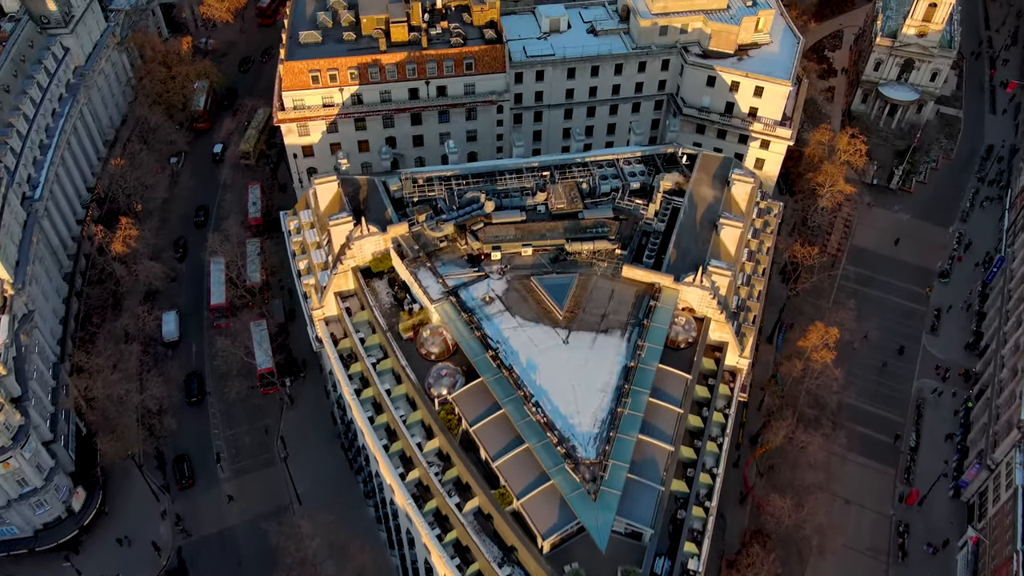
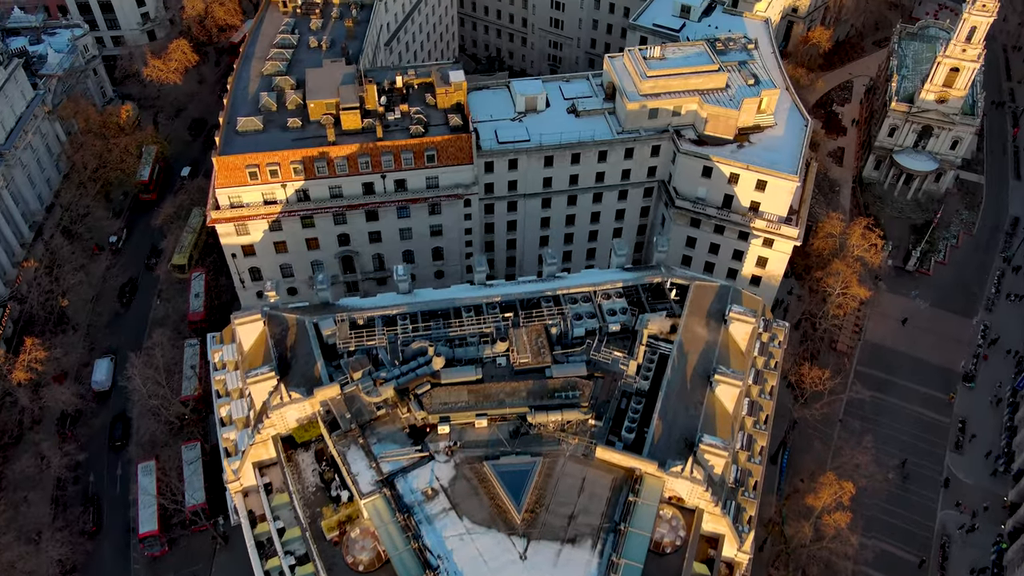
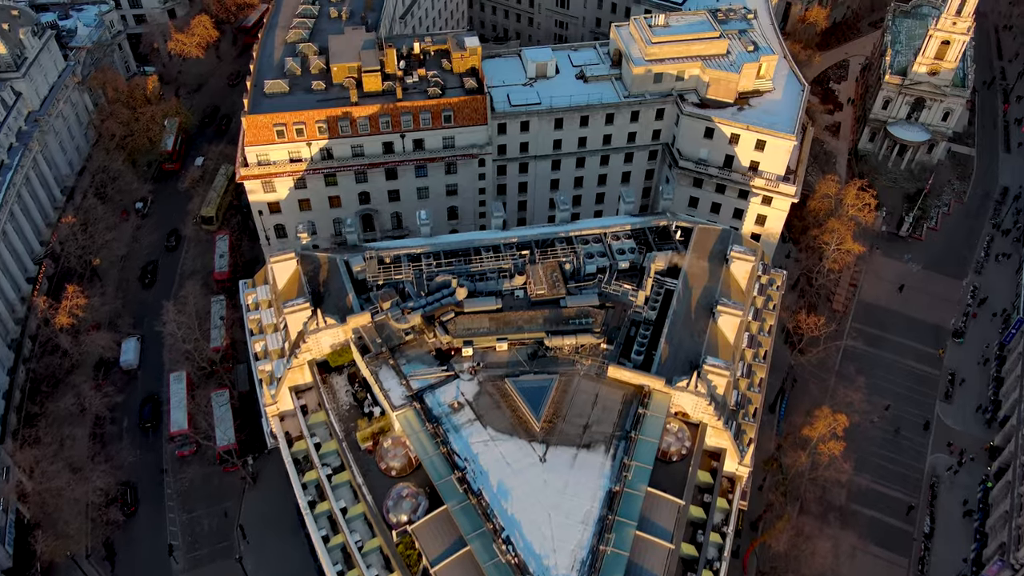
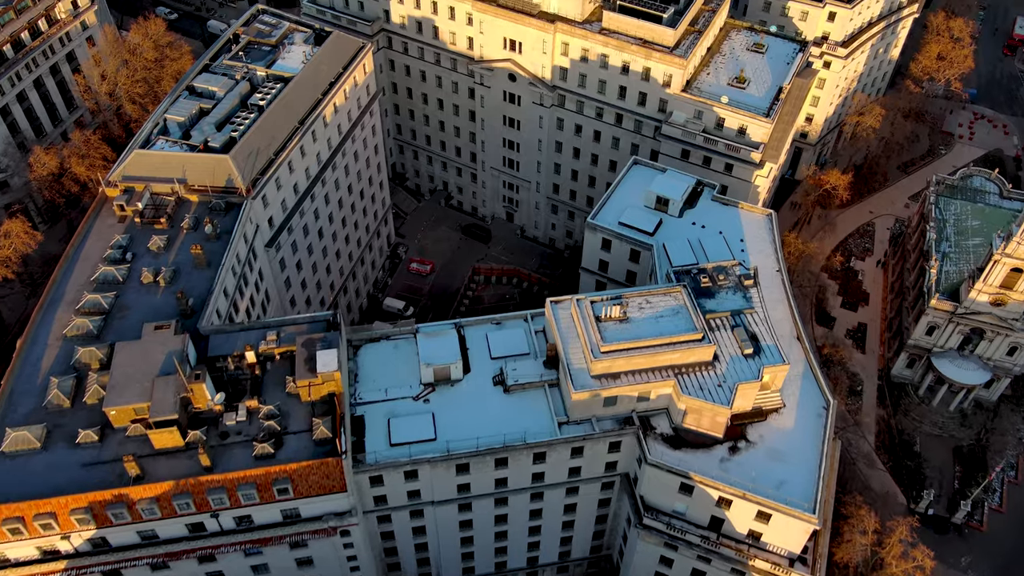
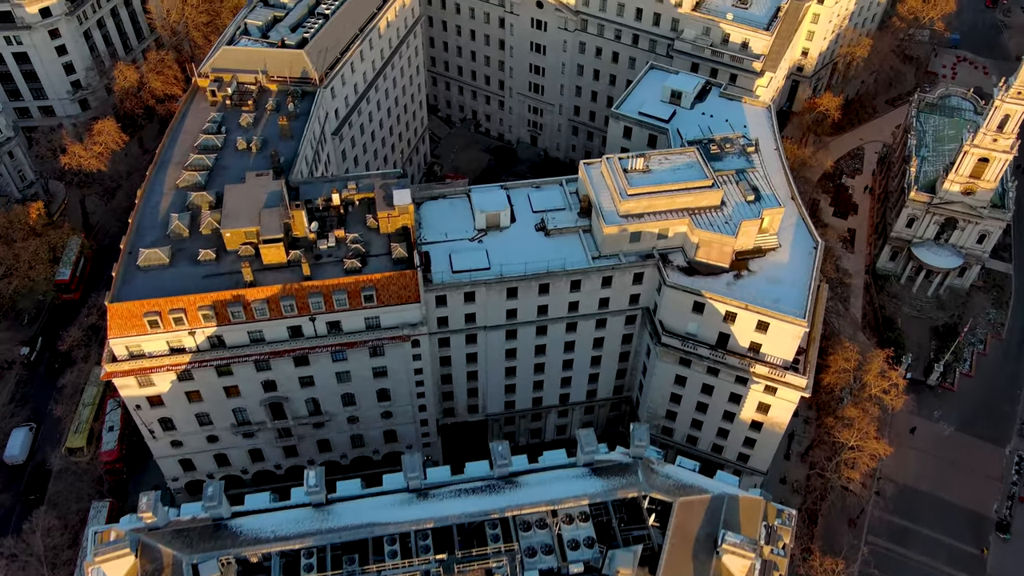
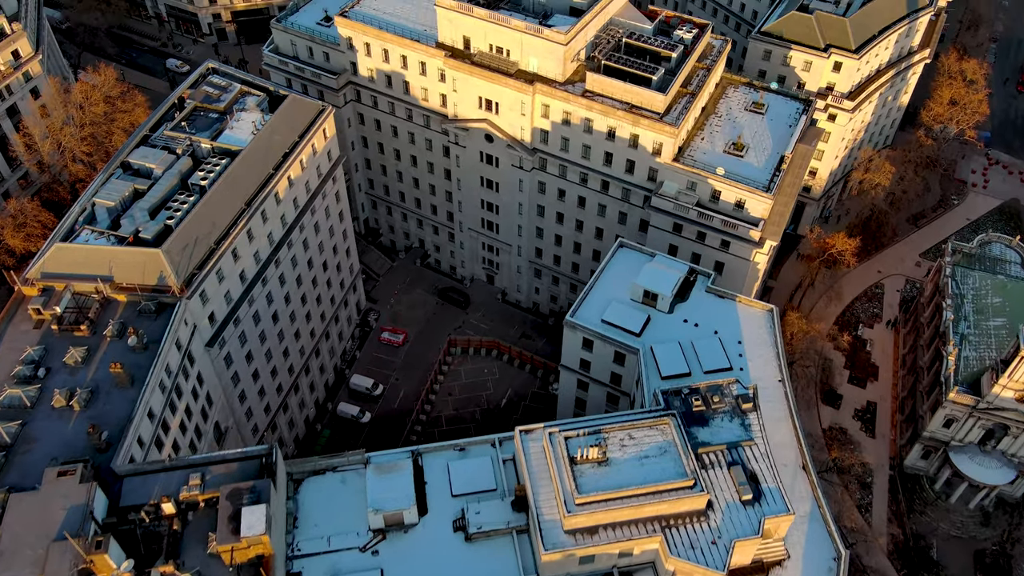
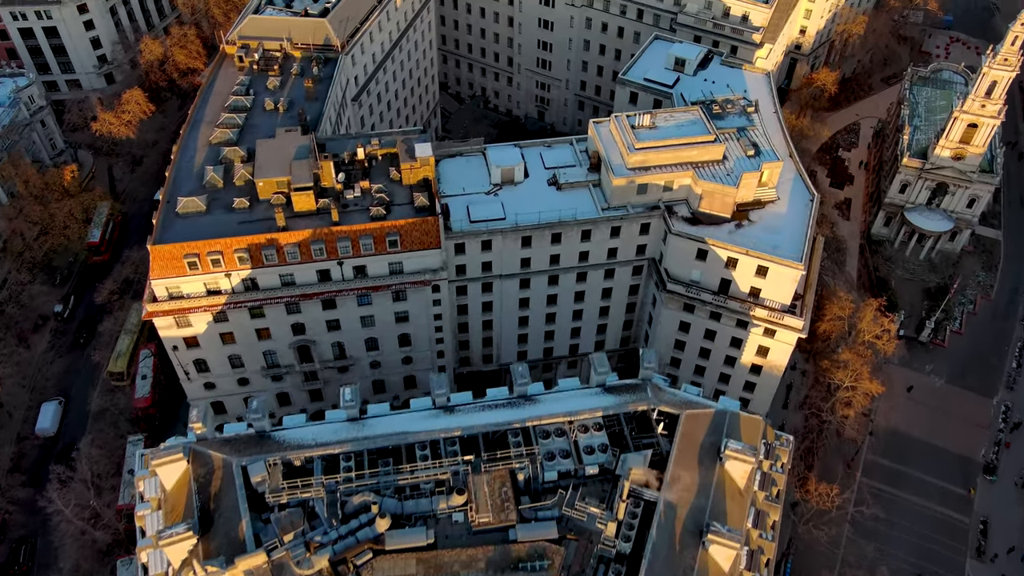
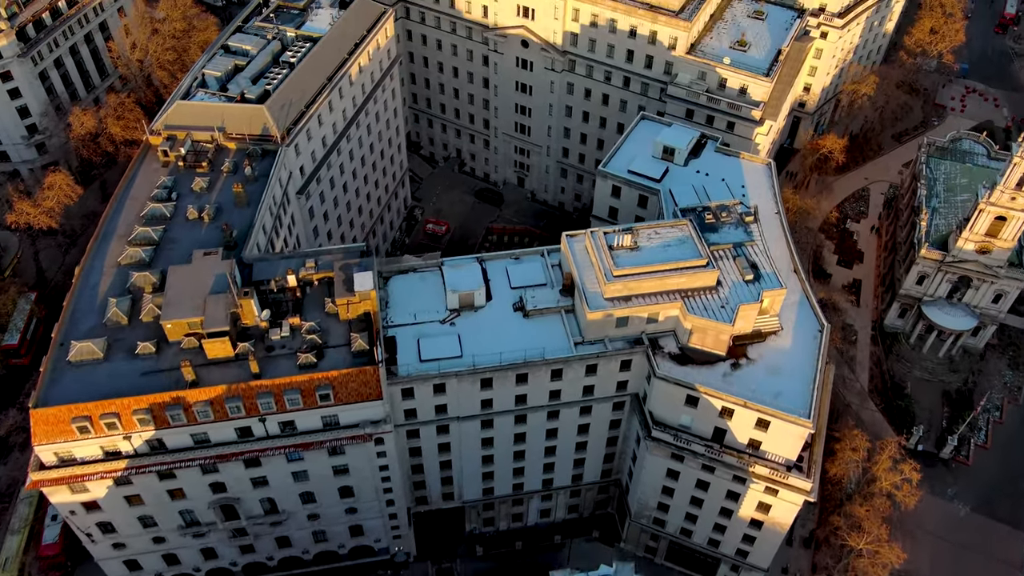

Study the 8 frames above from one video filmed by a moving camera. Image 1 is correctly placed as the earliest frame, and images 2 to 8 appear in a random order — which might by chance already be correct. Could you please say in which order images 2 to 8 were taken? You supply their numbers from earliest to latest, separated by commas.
3, 2, 7, 5, 8, 4, 6
